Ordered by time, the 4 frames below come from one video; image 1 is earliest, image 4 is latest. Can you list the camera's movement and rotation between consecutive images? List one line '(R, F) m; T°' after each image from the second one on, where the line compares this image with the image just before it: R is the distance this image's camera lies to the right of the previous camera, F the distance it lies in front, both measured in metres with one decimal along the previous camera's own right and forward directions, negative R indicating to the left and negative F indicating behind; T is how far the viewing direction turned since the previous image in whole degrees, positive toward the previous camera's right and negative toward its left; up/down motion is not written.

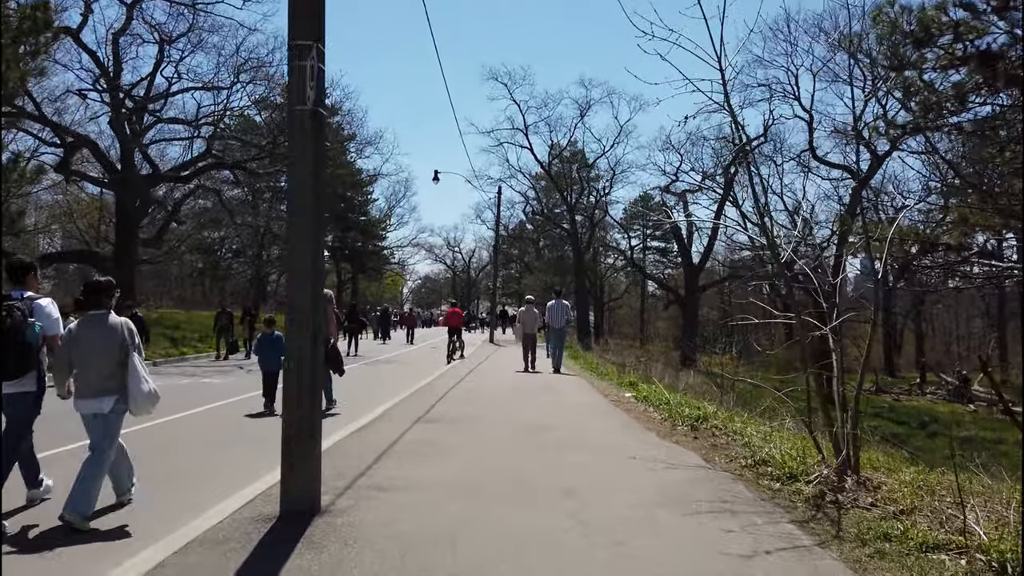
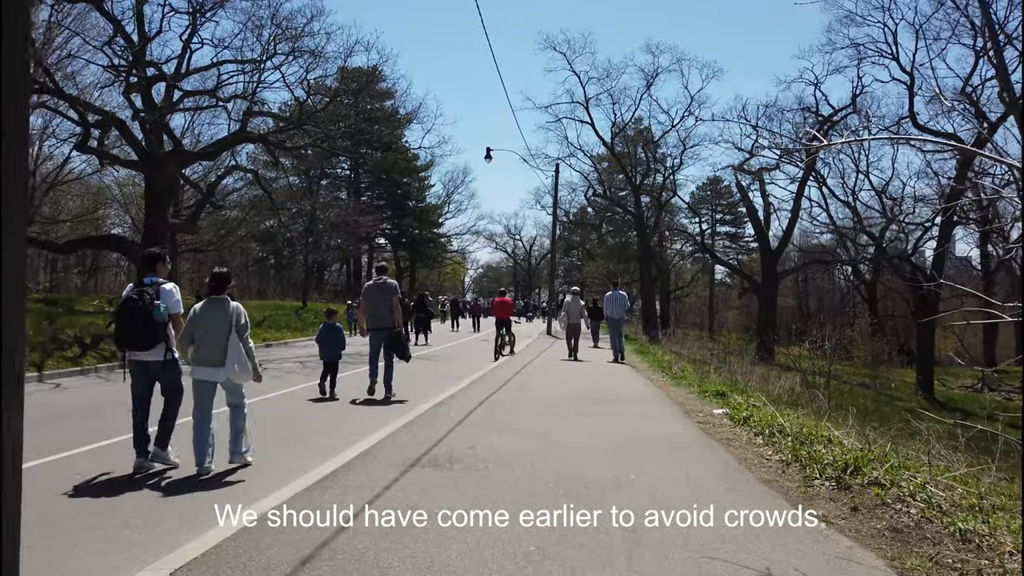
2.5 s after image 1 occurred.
(+0.1, +1.5) m; -4°
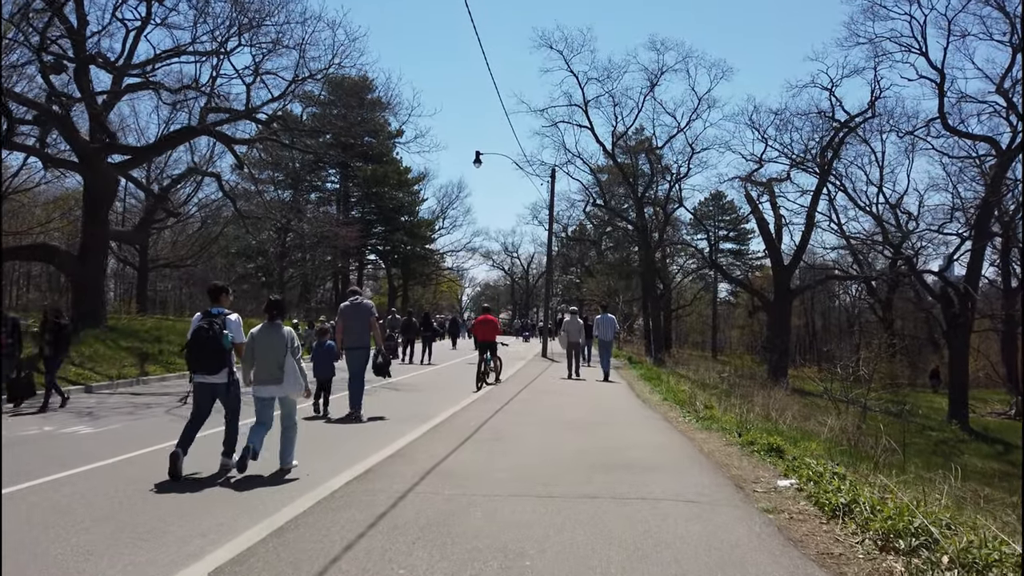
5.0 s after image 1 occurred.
(+0.1, +1.5) m; 0°
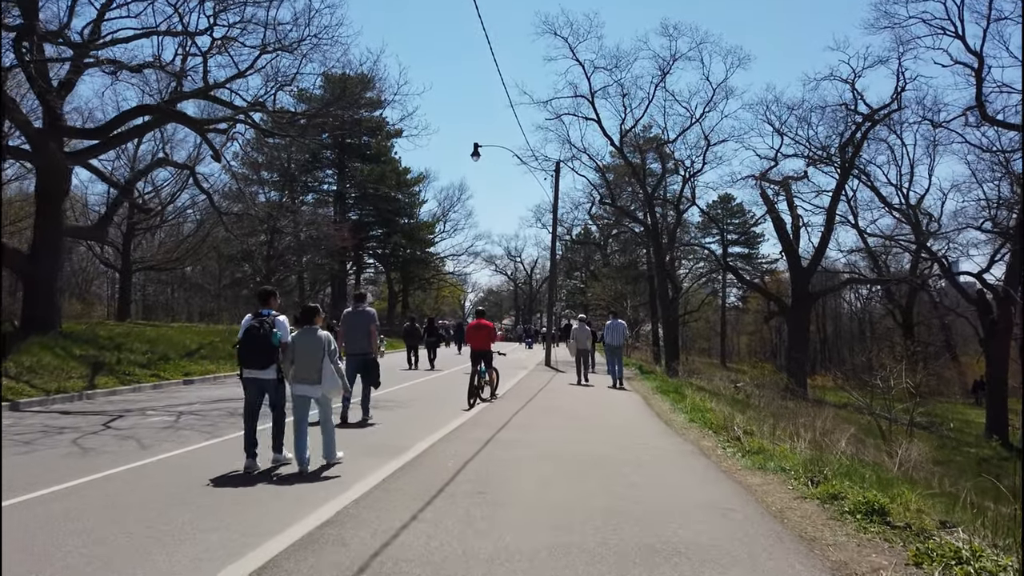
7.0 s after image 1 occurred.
(0.0, +1.1) m; 0°
